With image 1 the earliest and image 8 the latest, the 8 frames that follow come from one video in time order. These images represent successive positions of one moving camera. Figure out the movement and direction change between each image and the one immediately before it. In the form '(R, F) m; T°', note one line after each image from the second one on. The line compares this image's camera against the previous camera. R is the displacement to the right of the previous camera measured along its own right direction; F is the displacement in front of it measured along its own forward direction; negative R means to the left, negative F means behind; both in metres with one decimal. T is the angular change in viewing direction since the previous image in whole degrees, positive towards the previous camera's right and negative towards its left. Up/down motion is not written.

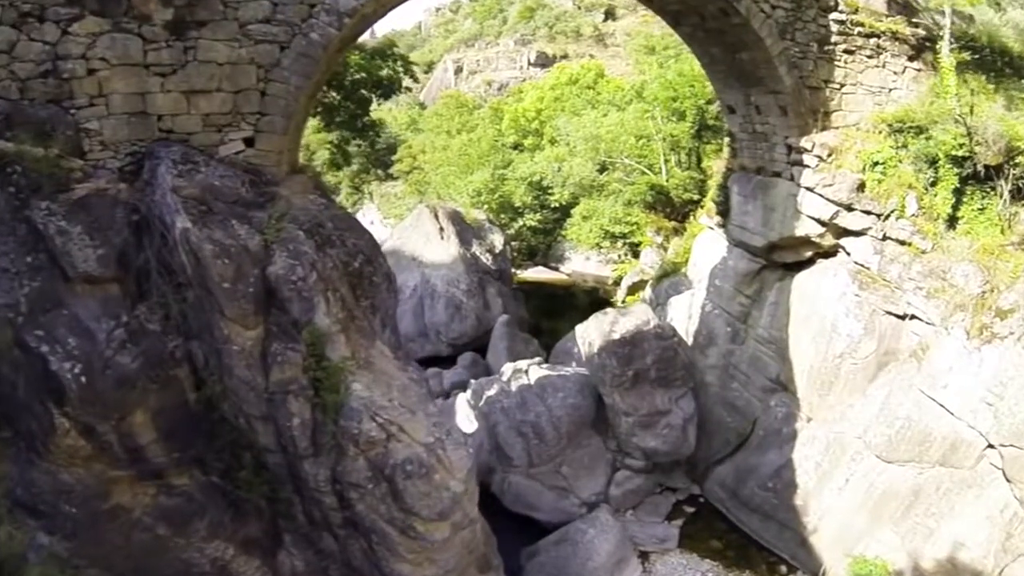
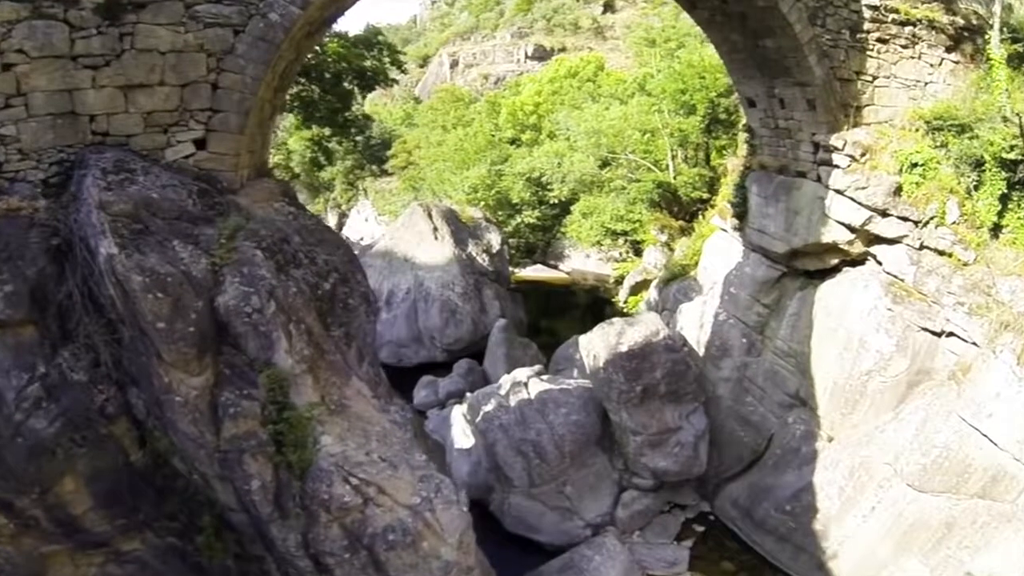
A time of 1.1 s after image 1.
(0.0, +0.6) m; 0°
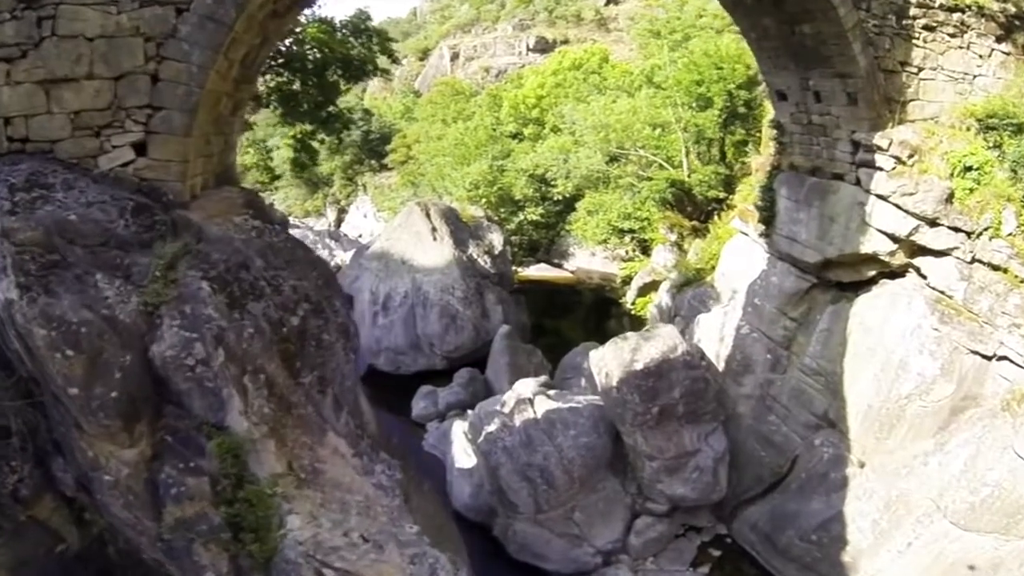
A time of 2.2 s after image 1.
(0.0, +0.6) m; 0°
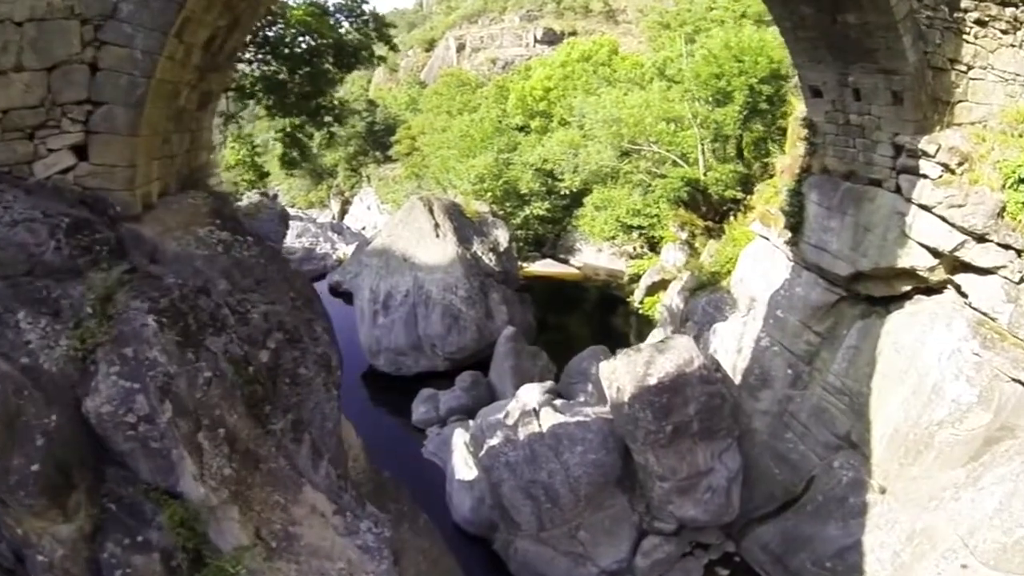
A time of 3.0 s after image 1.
(0.0, +0.4) m; 0°
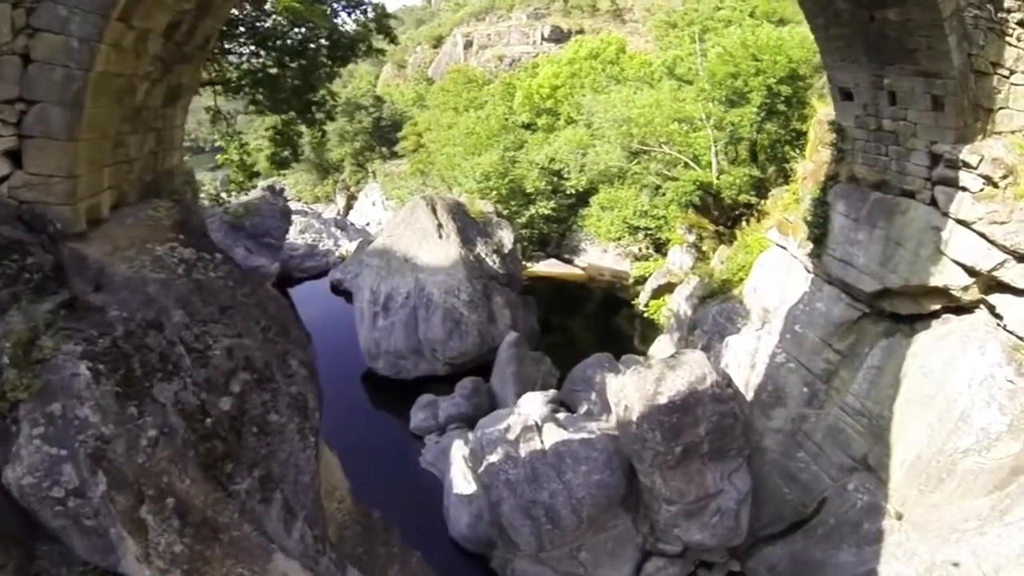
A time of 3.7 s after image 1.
(0.0, +0.4) m; 0°
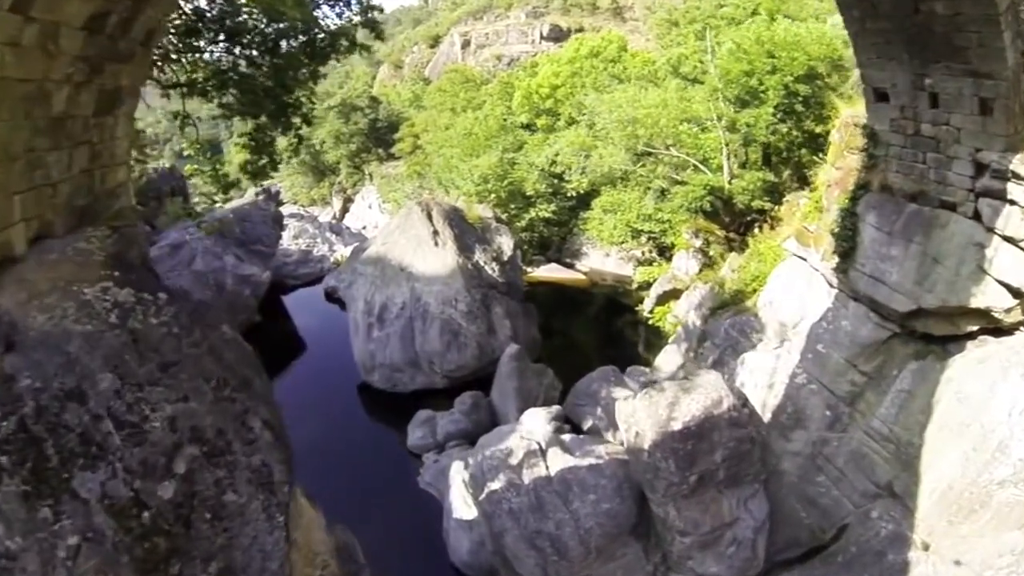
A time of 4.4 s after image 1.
(0.0, +0.5) m; 0°
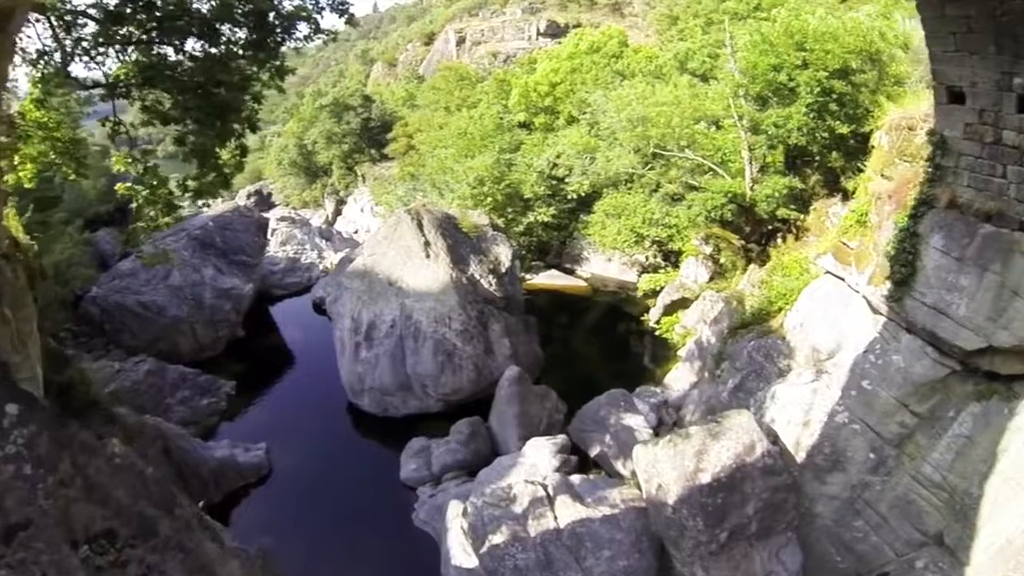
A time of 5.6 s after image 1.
(0.0, +0.8) m; 0°
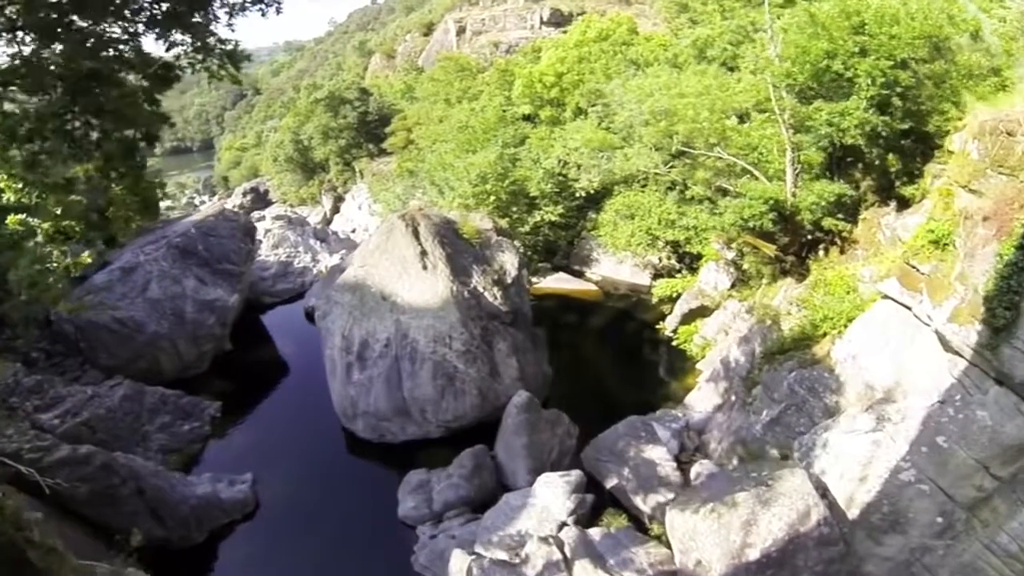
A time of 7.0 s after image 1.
(0.0, +0.9) m; 0°
